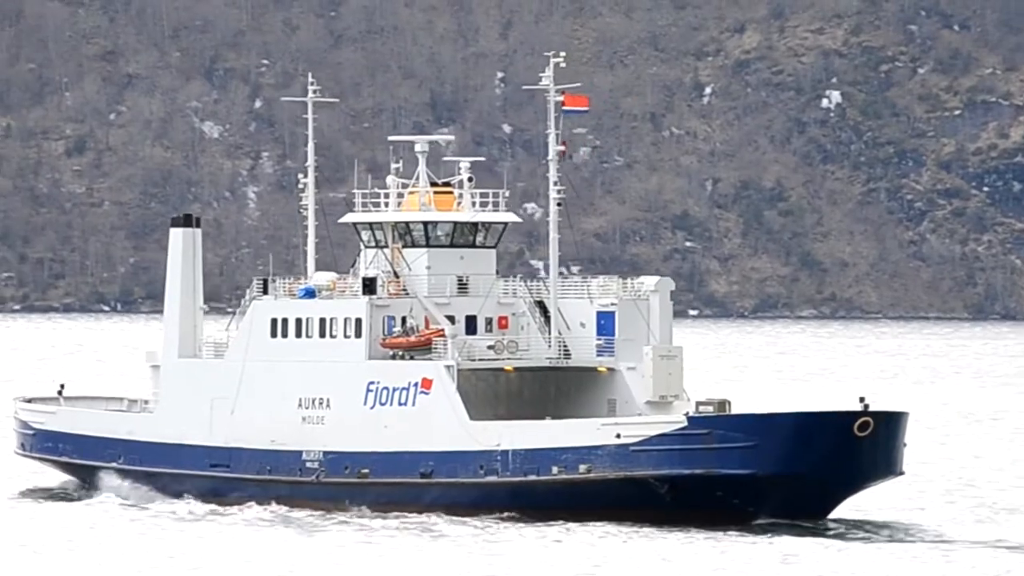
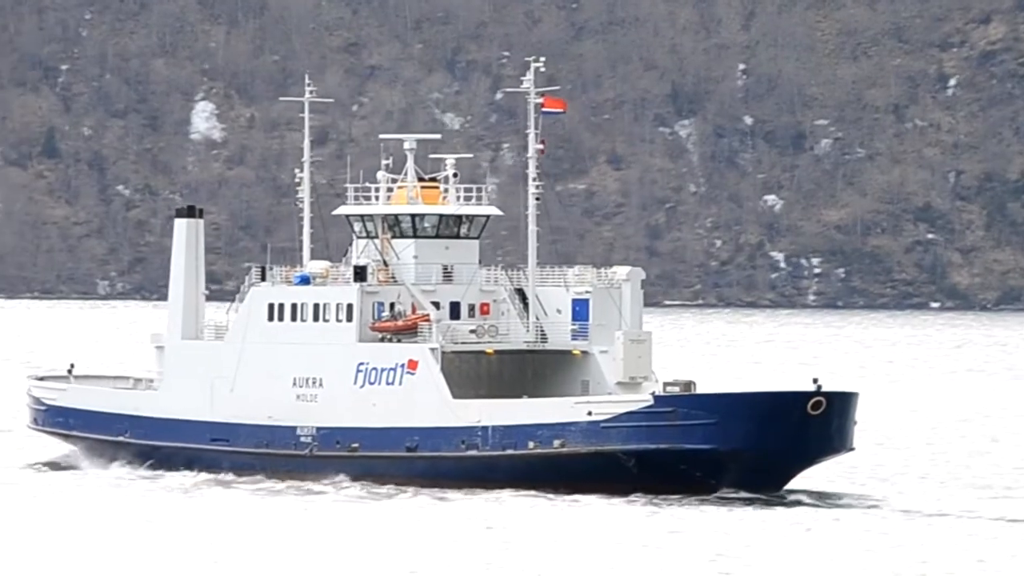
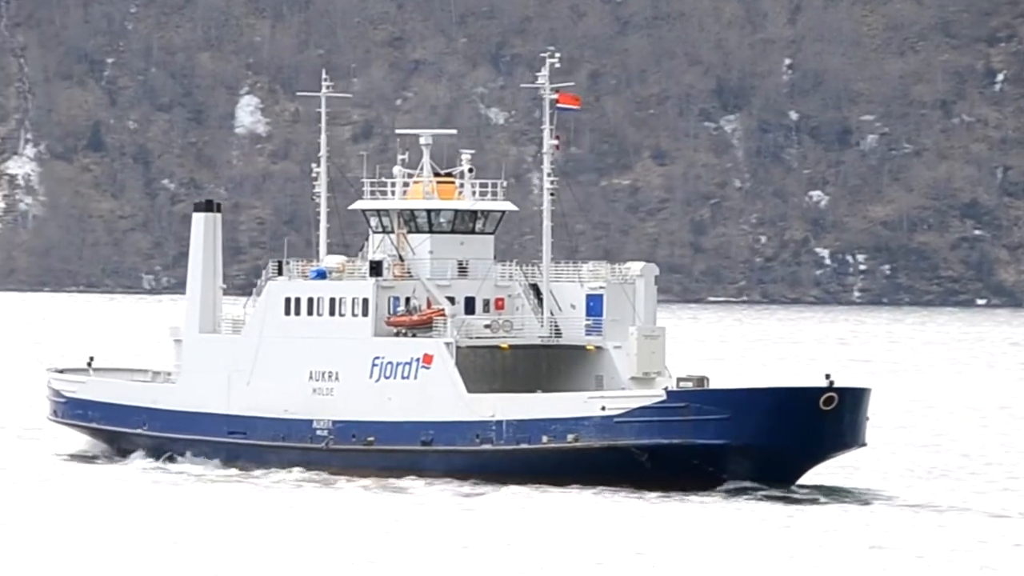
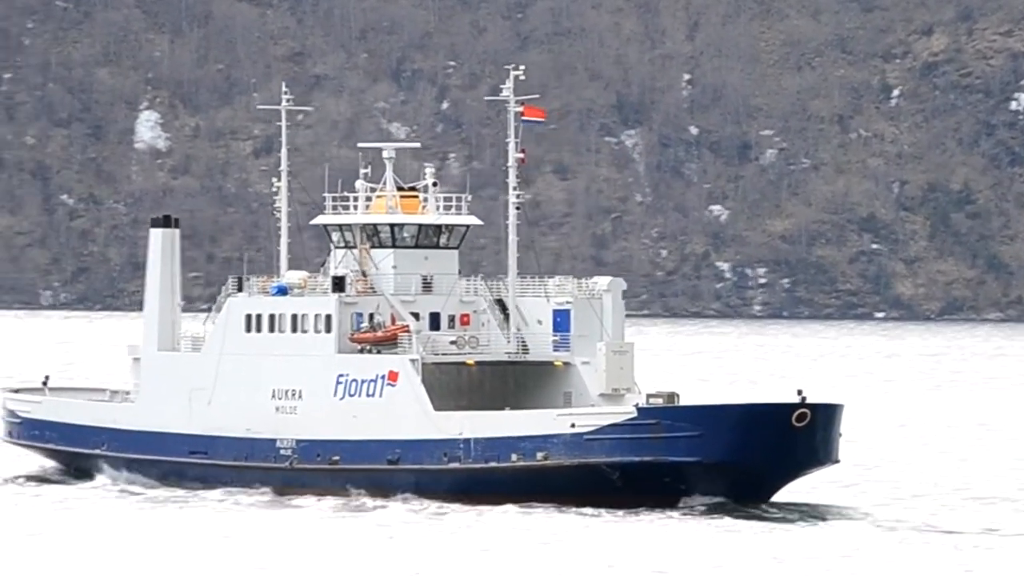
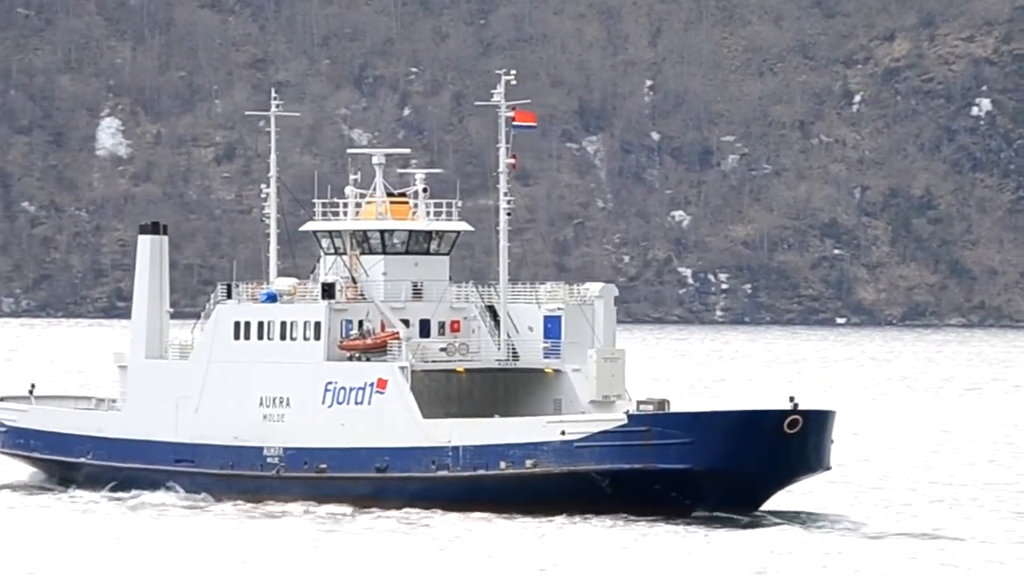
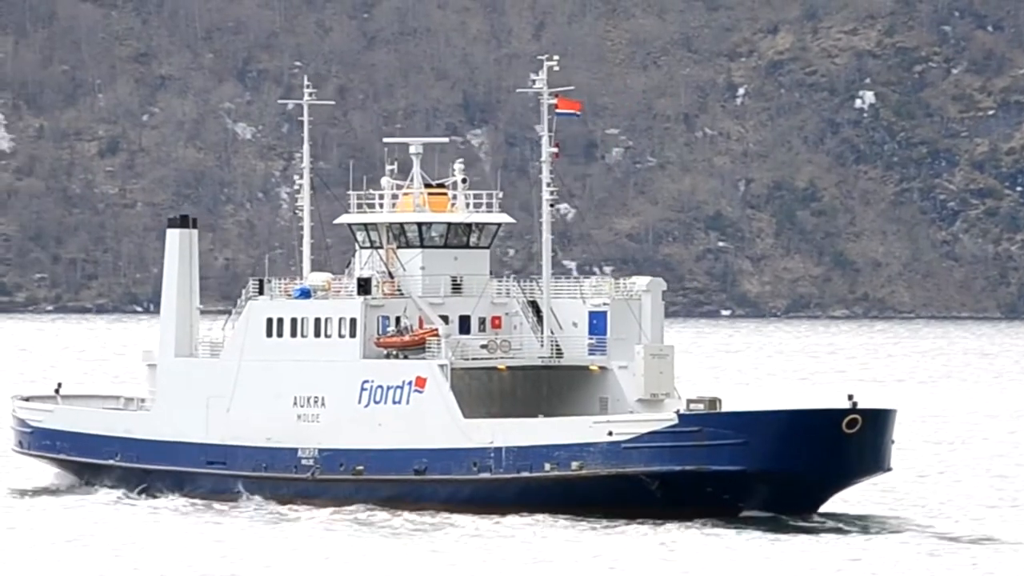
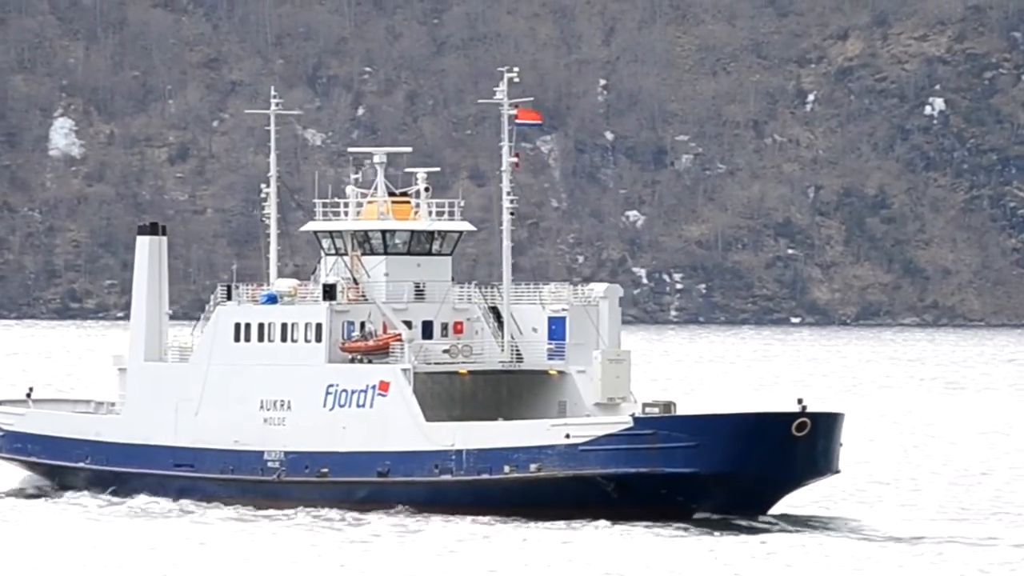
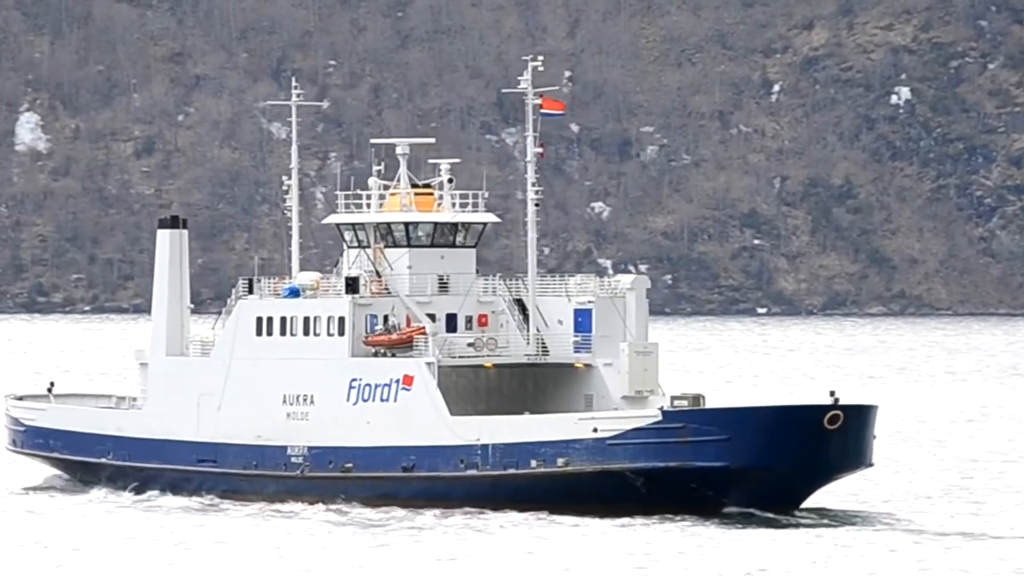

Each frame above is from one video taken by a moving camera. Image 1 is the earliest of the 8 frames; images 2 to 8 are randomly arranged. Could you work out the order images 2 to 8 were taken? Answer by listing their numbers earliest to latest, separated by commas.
6, 8, 7, 5, 4, 2, 3
